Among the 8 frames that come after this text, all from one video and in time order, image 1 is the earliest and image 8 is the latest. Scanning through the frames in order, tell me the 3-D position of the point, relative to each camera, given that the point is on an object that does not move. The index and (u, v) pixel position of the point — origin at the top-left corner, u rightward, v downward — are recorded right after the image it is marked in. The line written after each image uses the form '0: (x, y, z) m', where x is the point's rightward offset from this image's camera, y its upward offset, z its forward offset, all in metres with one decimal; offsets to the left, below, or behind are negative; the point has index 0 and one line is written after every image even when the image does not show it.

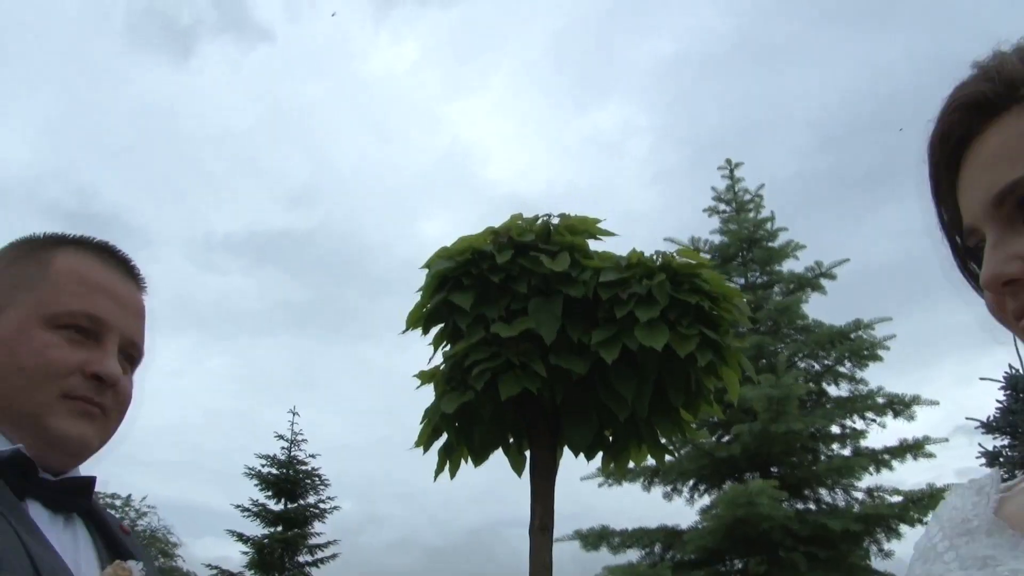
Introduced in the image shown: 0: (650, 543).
0: (+1.4, -2.4, +9.5) m
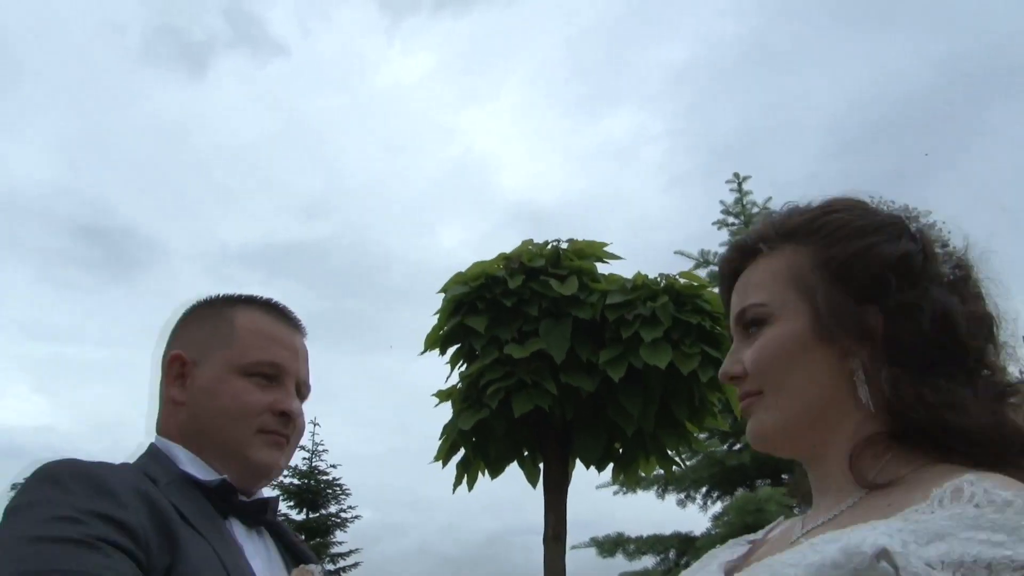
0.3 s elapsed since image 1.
0: (+1.5, -2.6, +9.8) m
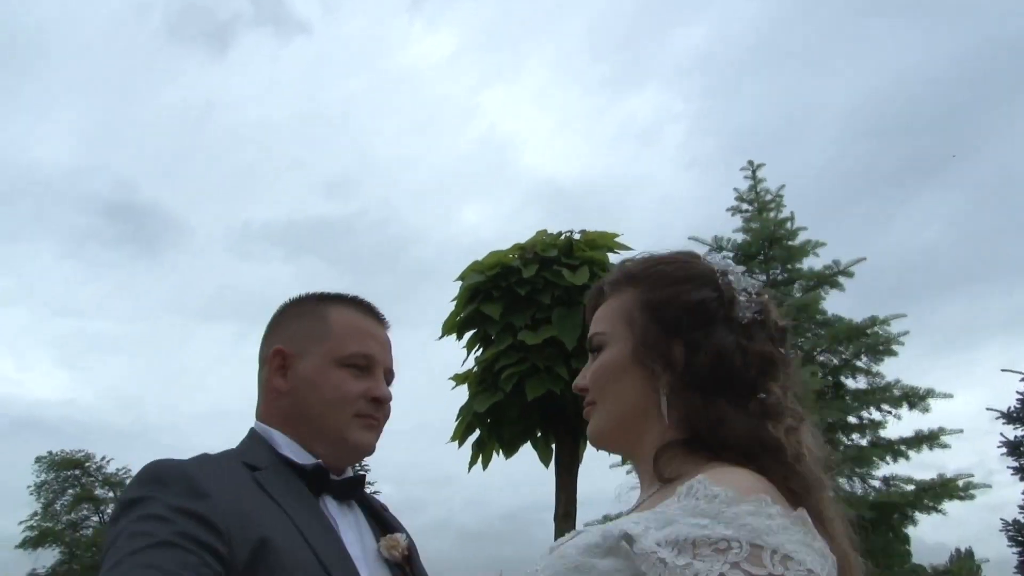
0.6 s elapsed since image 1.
0: (+1.7, -2.4, +10.0) m
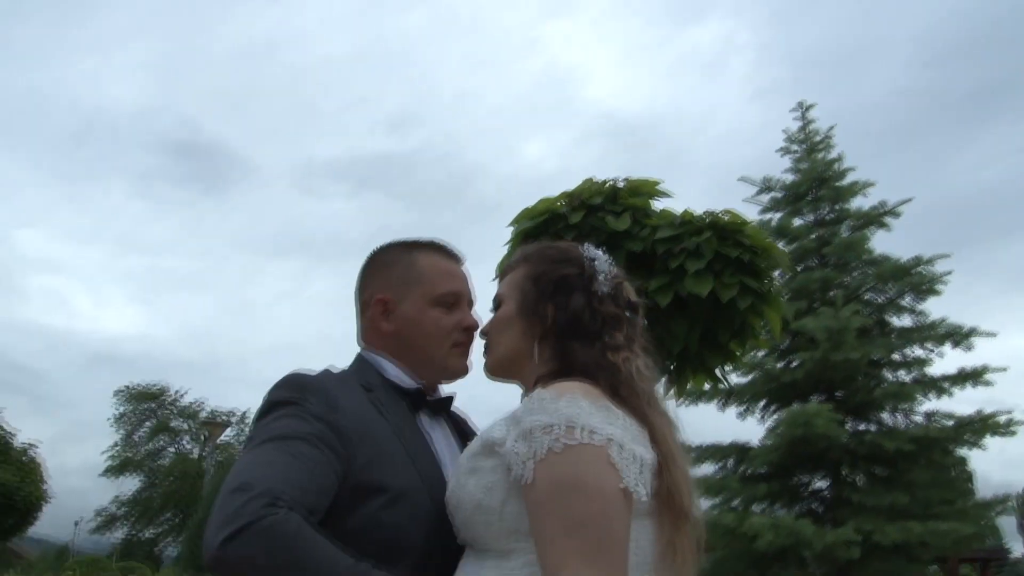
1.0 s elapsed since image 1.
0: (+2.3, -1.8, +10.5) m
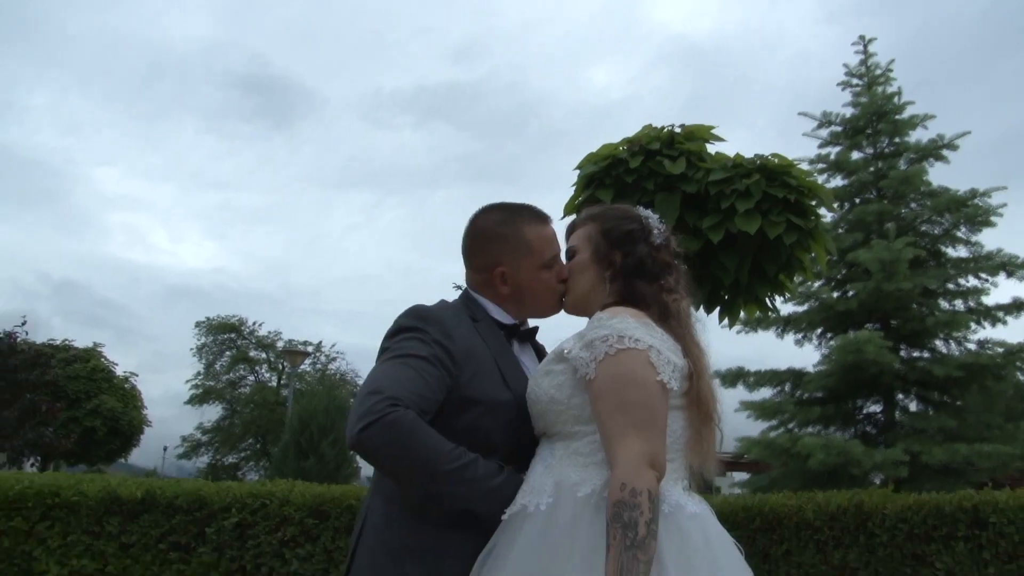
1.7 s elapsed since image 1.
0: (+3.0, -1.1, +11.1) m
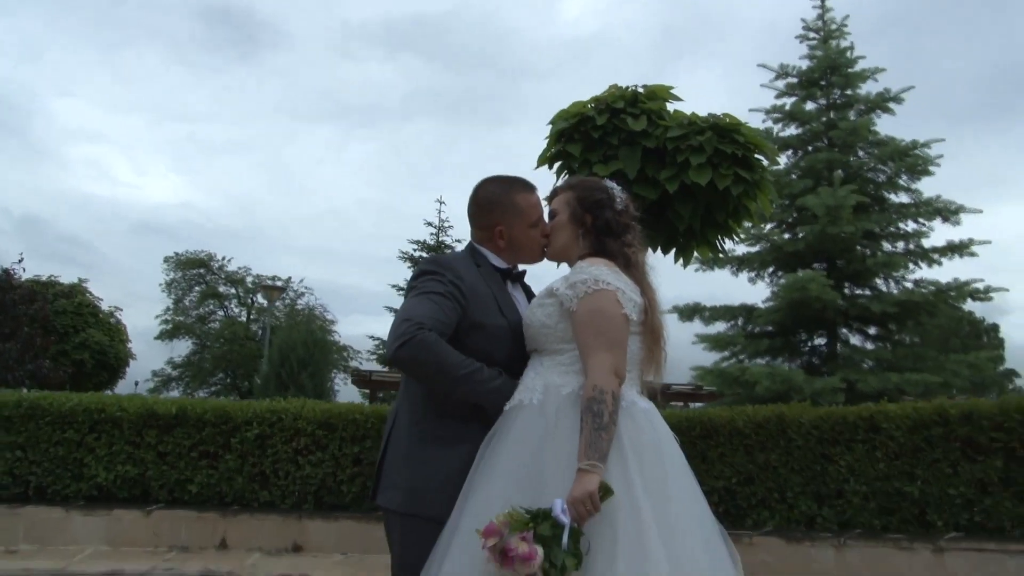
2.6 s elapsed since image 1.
0: (+2.7, -0.4, +12.0) m
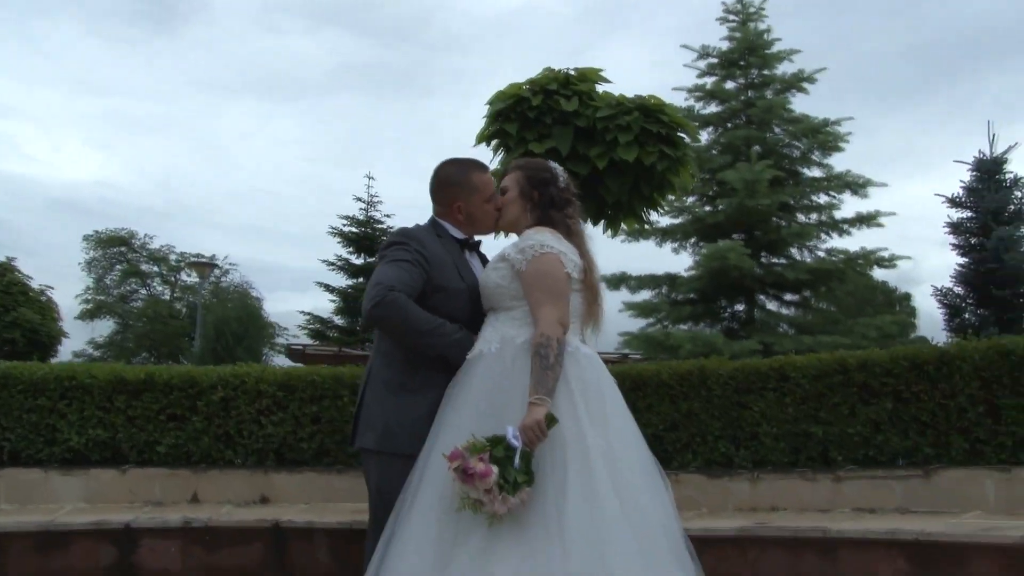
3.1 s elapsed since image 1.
0: (+1.9, 0.0, +12.7) m
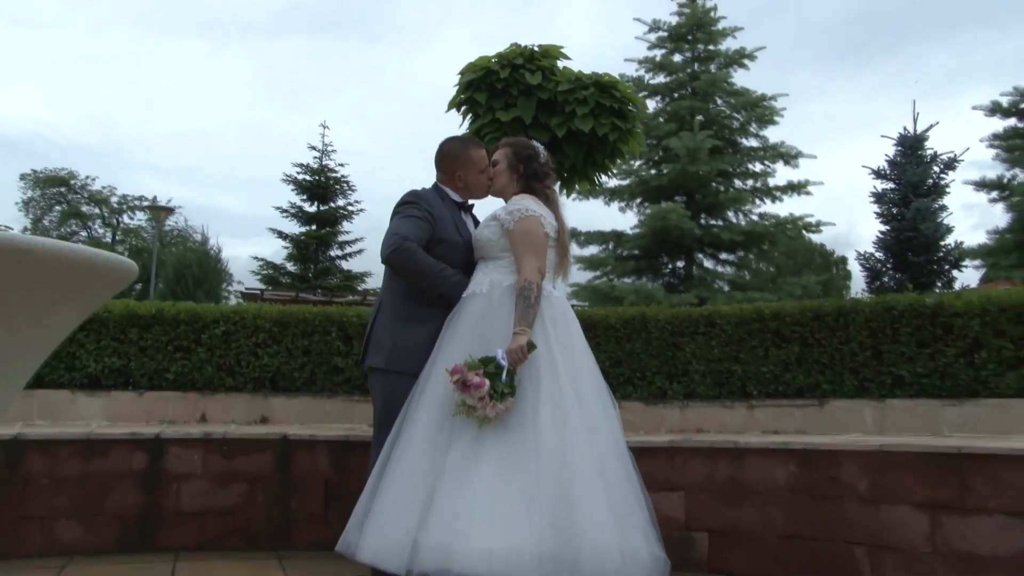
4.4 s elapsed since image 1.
0: (+1.3, +0.6, +13.7) m
